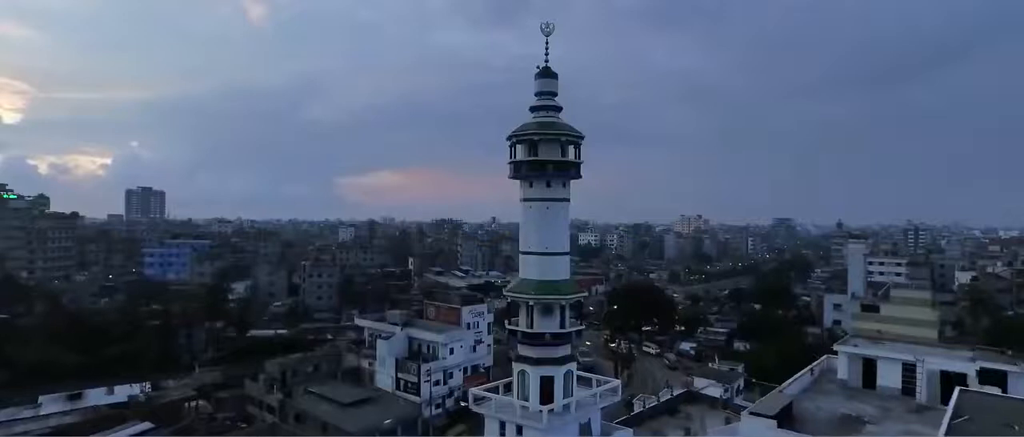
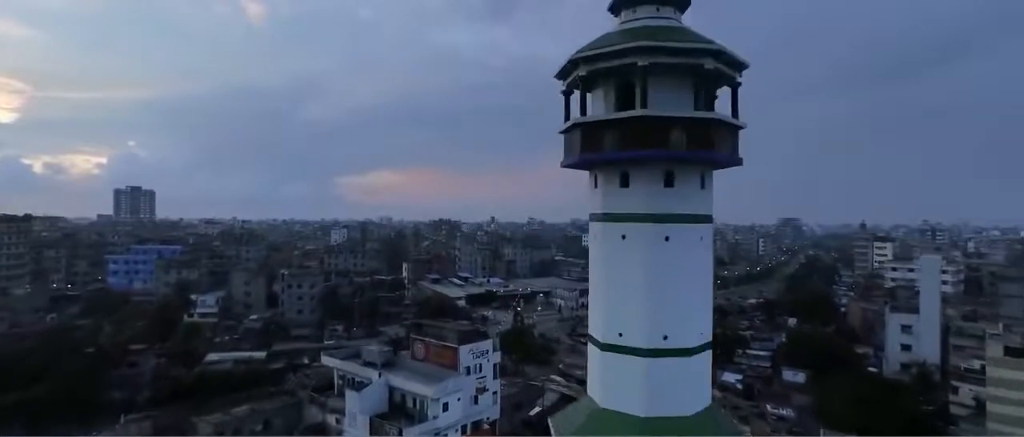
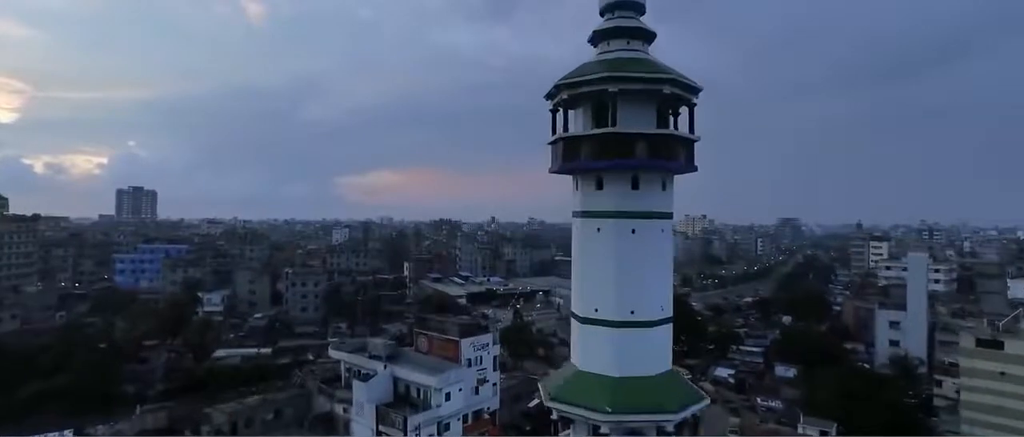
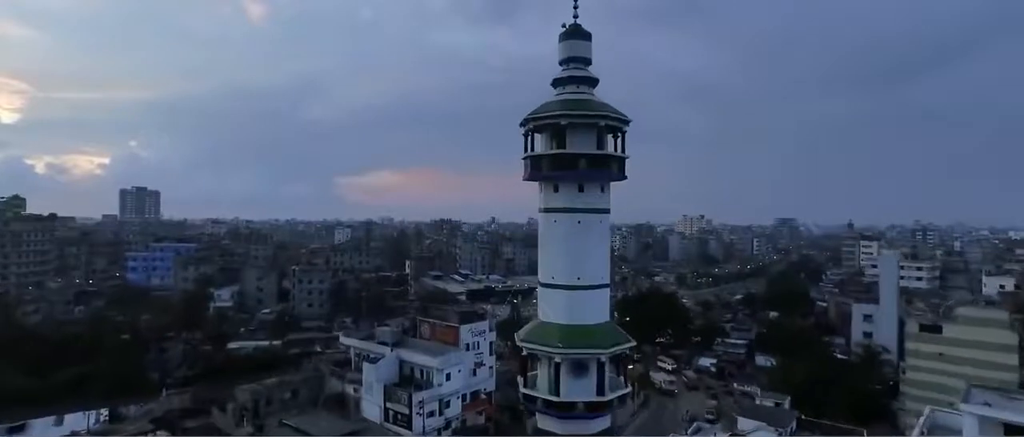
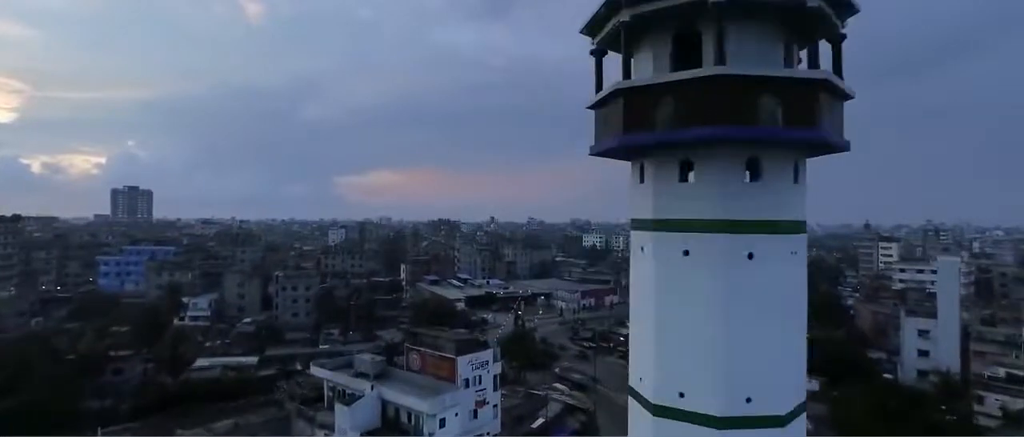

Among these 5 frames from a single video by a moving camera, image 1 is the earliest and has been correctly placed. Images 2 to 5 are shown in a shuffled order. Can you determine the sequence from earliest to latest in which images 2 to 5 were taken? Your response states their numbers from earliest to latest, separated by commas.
4, 3, 2, 5
